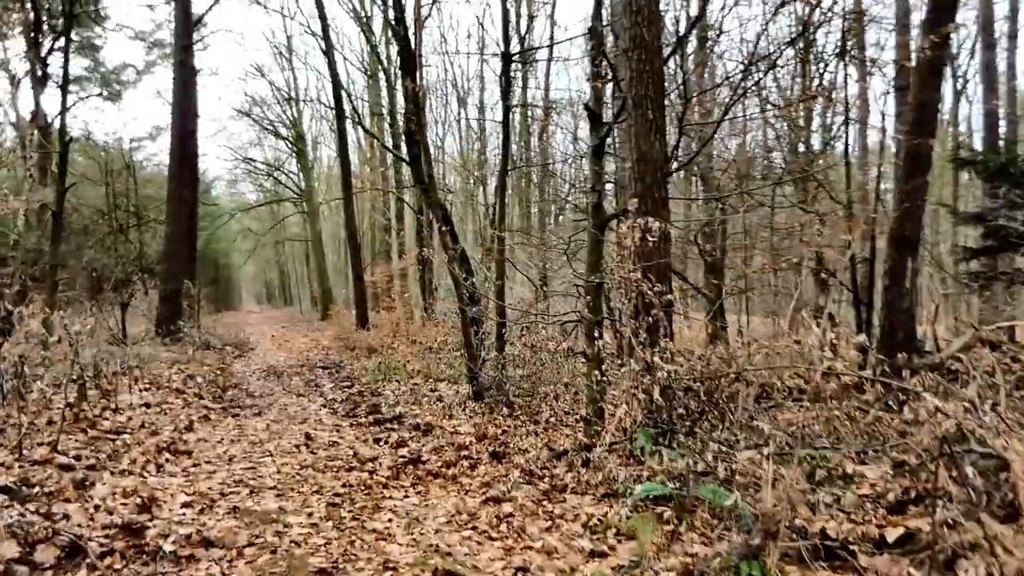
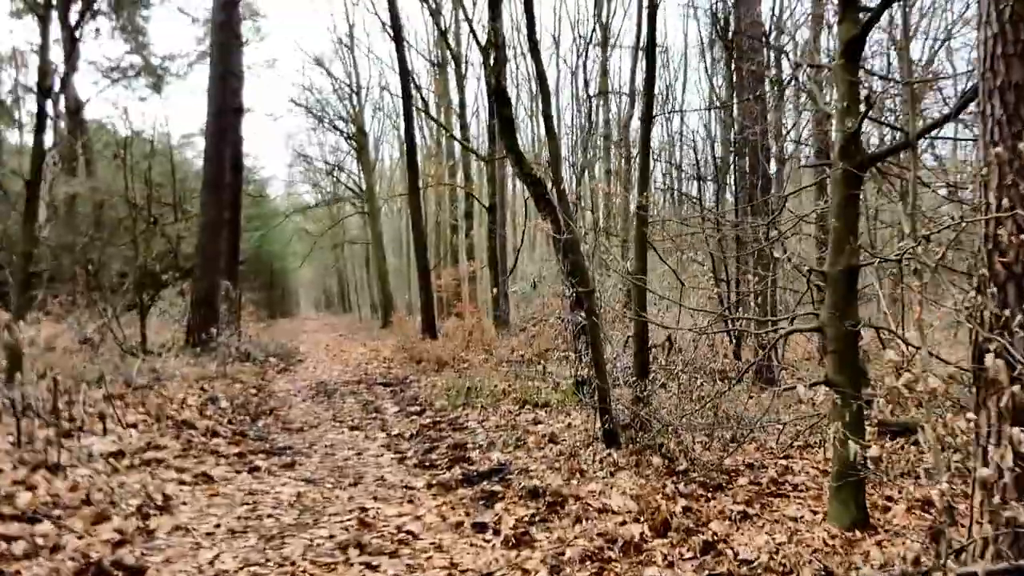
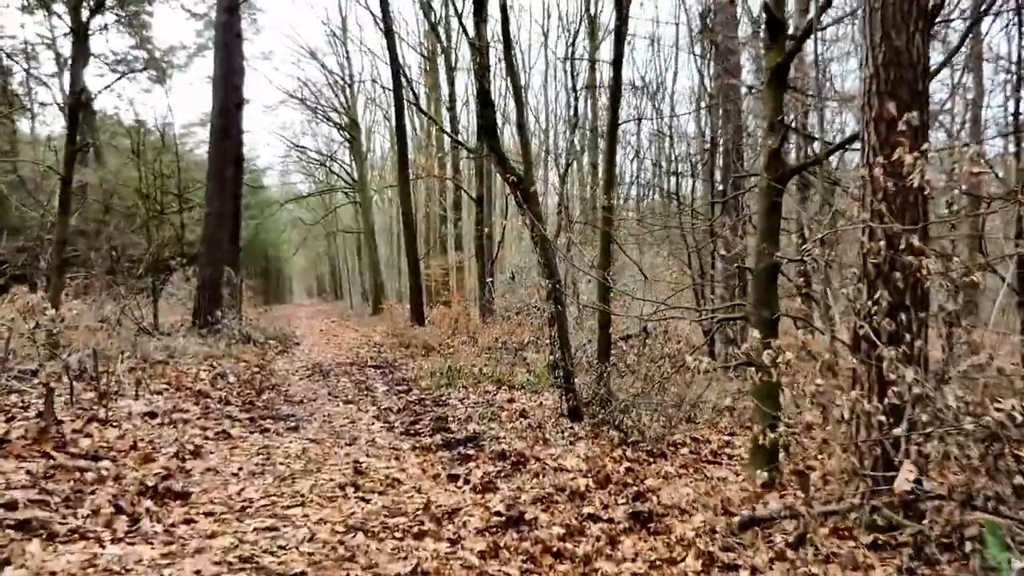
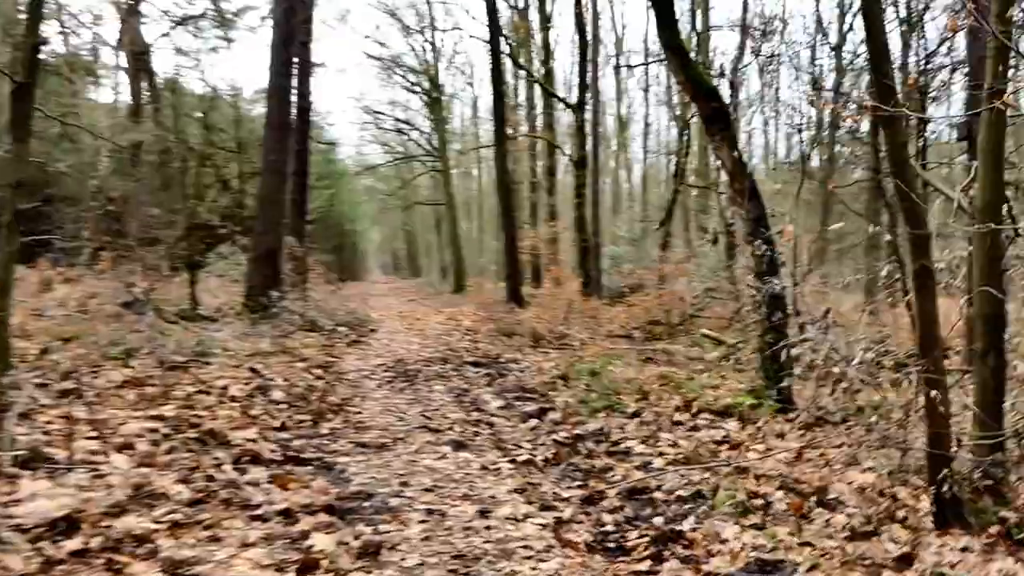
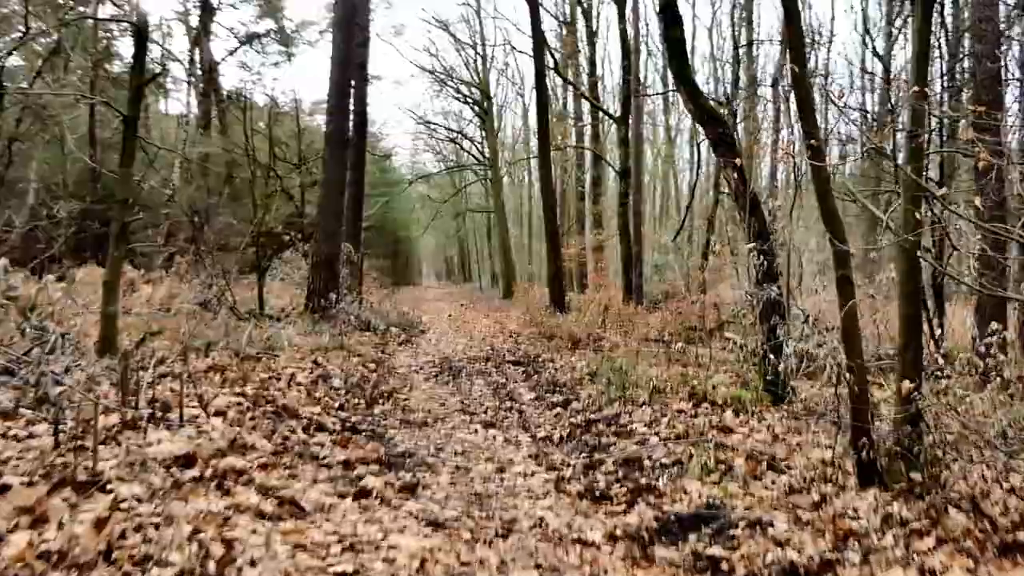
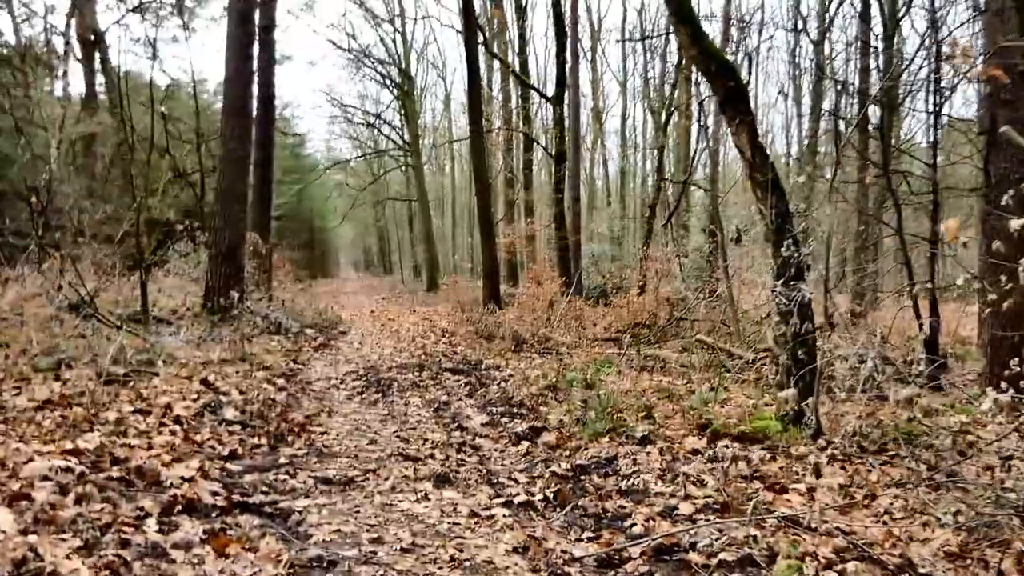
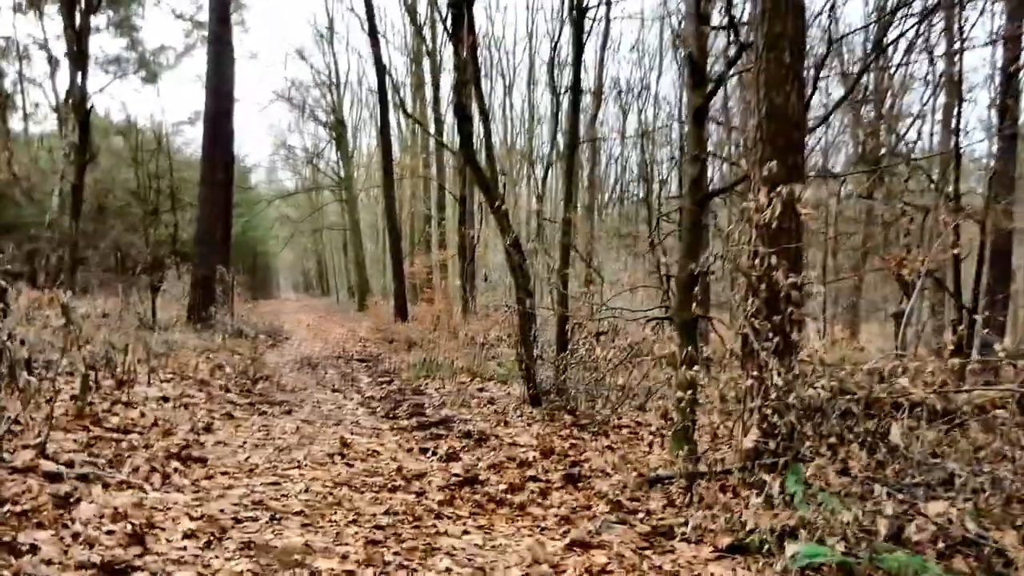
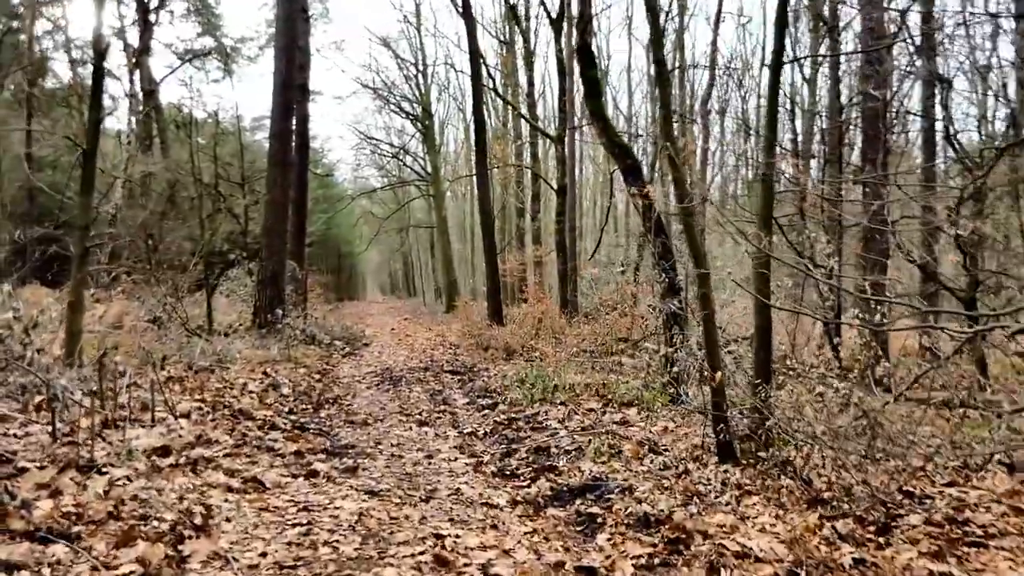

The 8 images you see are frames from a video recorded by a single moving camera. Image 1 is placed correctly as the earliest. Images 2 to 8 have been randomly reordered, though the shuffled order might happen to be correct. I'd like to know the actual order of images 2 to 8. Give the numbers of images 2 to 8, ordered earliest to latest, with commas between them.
7, 3, 2, 8, 5, 4, 6
